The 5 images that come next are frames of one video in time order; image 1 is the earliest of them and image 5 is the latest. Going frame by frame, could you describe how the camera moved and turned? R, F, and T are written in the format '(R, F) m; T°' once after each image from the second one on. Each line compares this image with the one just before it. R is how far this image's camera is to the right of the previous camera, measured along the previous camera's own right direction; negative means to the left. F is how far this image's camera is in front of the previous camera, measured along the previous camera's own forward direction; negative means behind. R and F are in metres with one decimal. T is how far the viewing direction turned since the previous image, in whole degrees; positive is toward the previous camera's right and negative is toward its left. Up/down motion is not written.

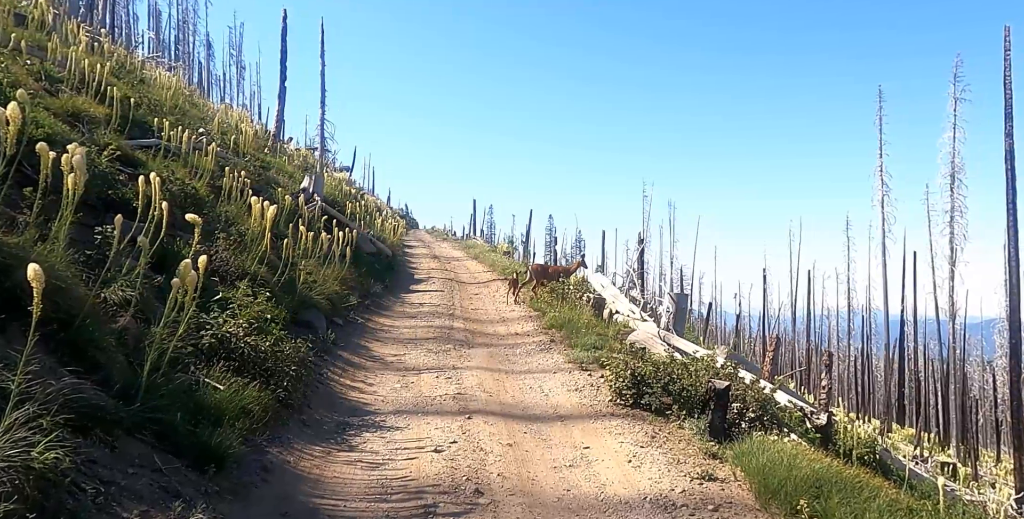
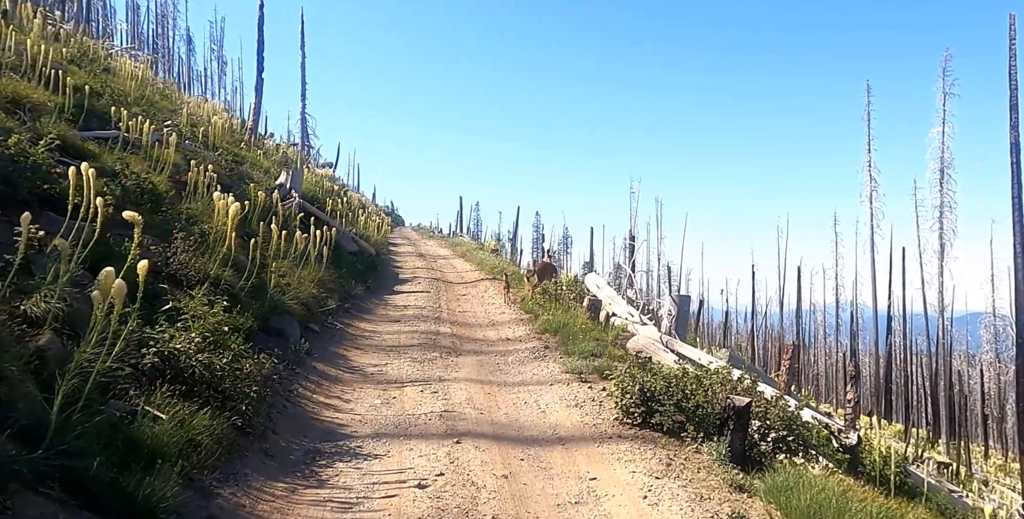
(-0.1, +0.8) m; +1°
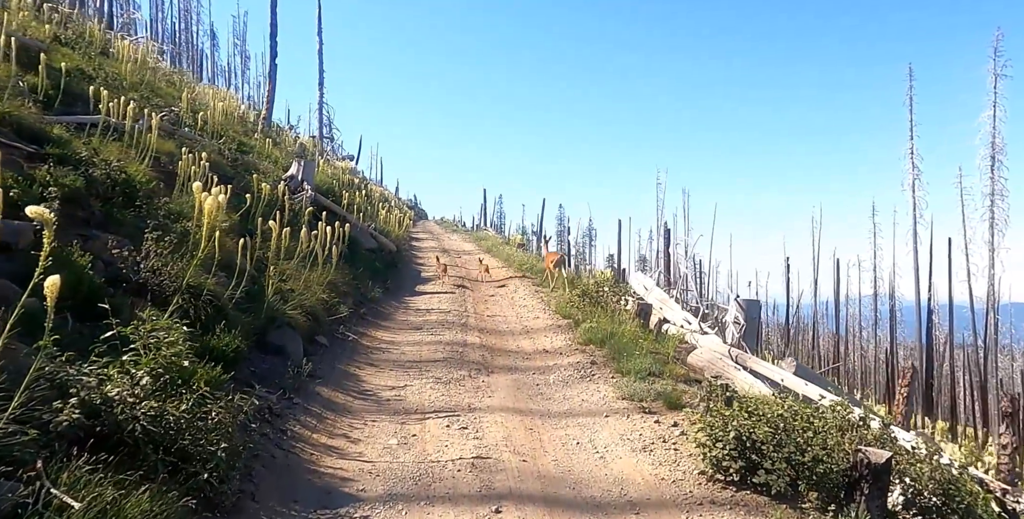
(-0.2, +1.5) m; -2°
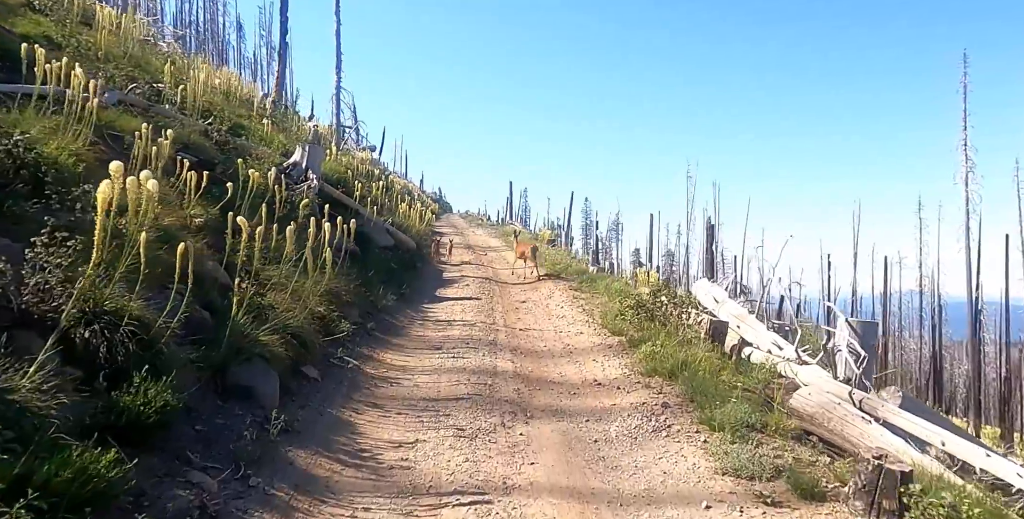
(-0.2, +2.1) m; -2°
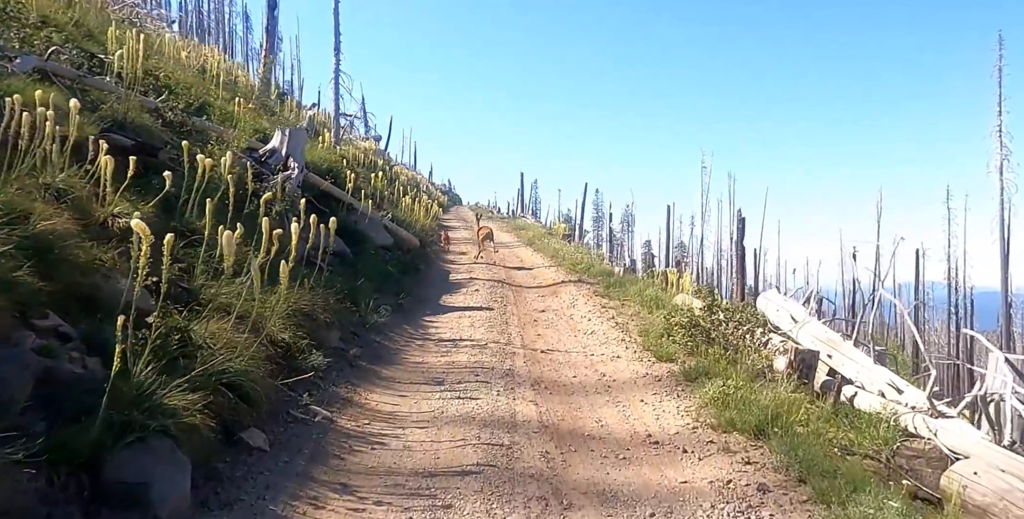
(-0.1, +2.0) m; -1°
